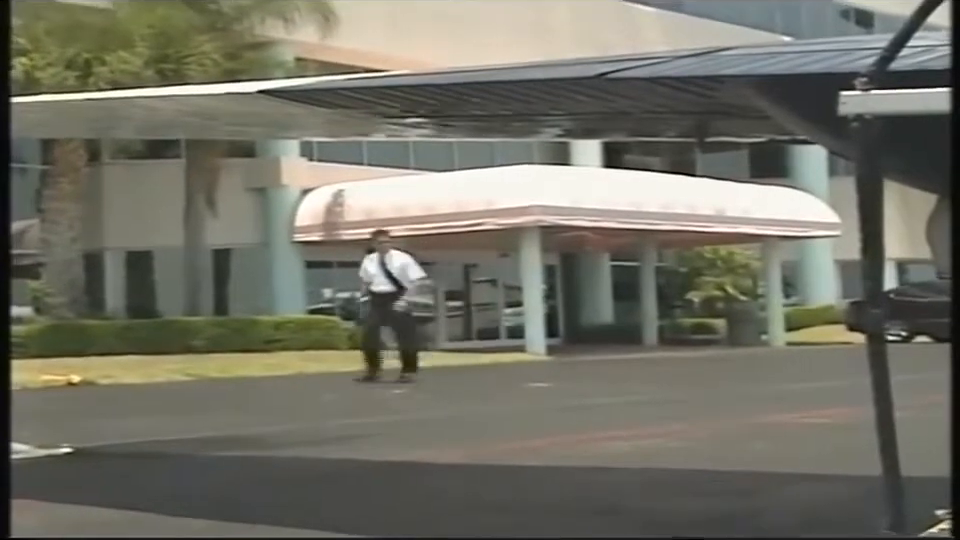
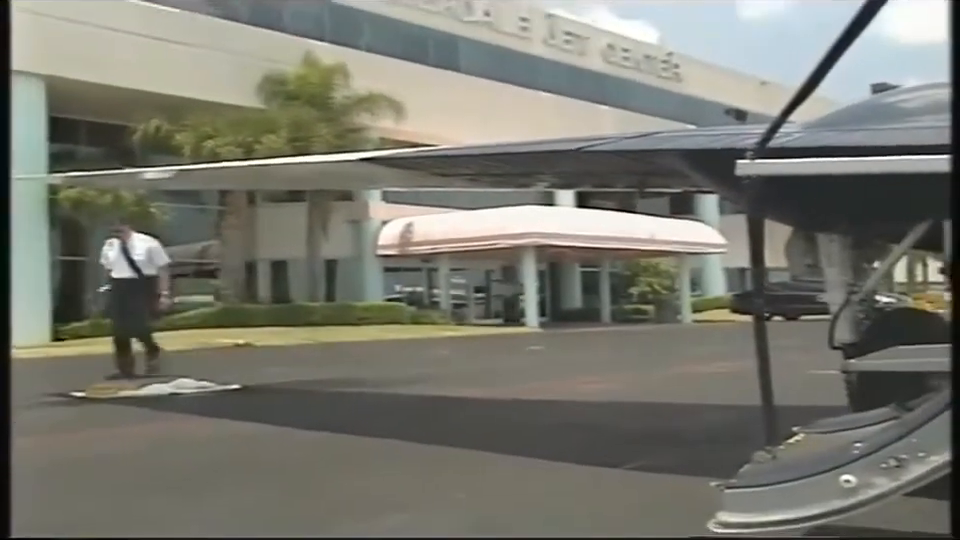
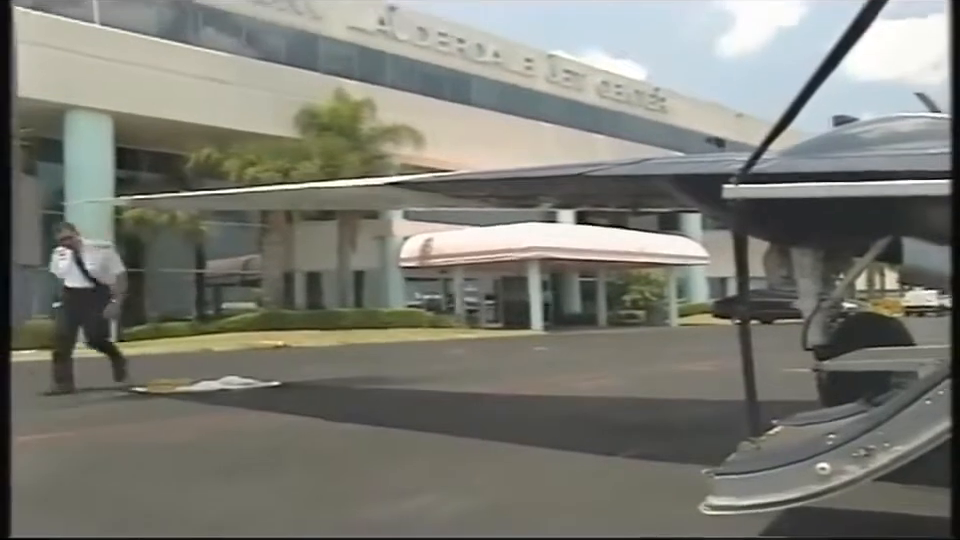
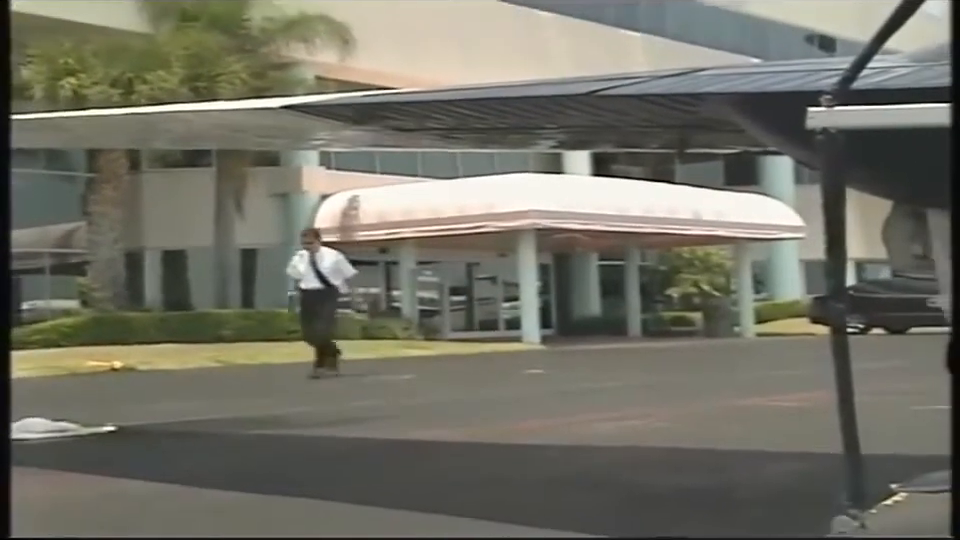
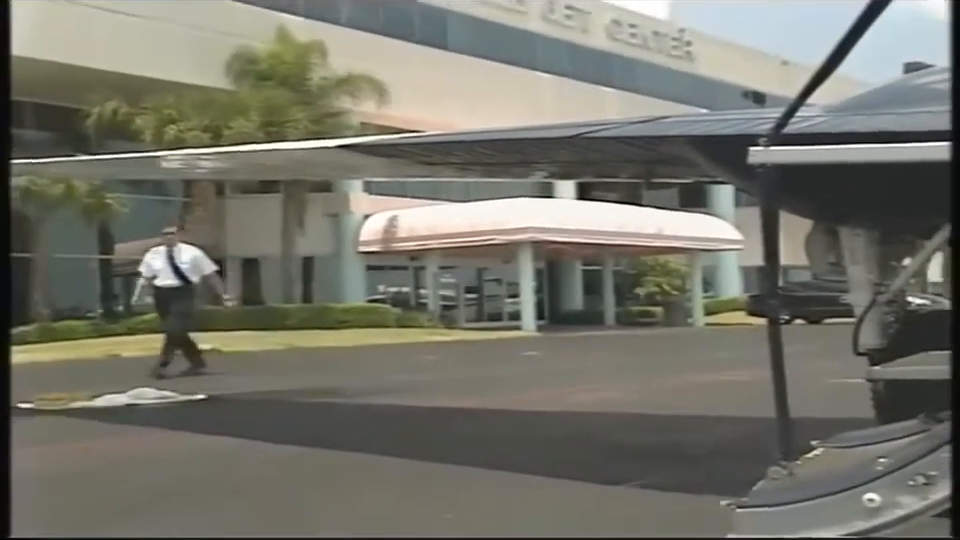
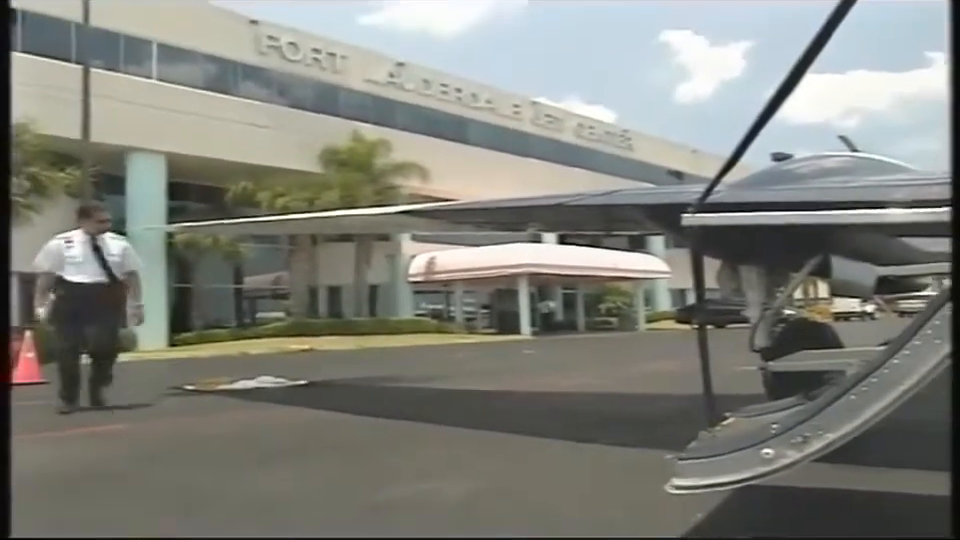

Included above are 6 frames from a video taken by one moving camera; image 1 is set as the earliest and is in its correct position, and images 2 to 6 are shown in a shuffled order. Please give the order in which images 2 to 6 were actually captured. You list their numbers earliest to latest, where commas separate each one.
4, 5, 2, 3, 6
